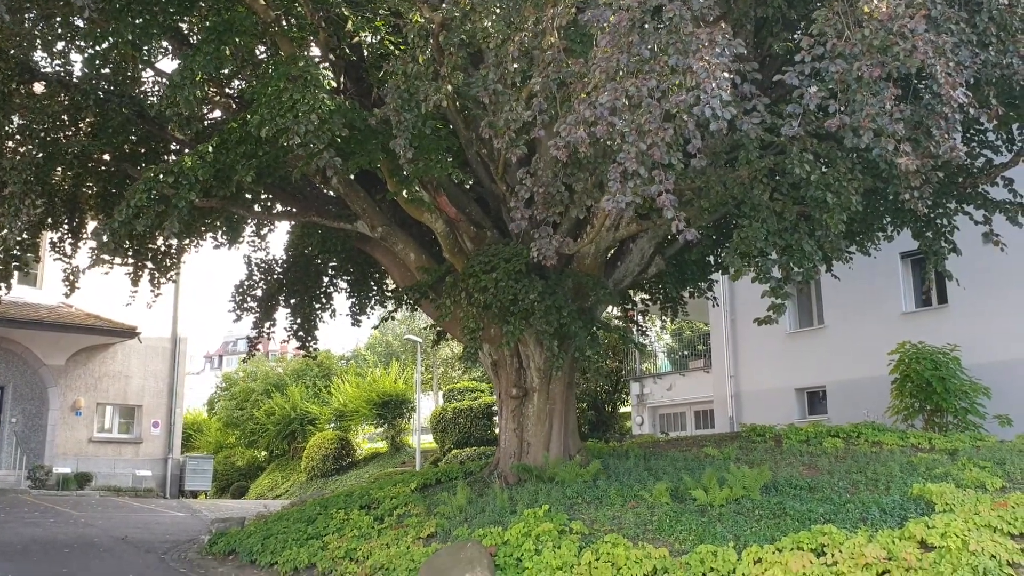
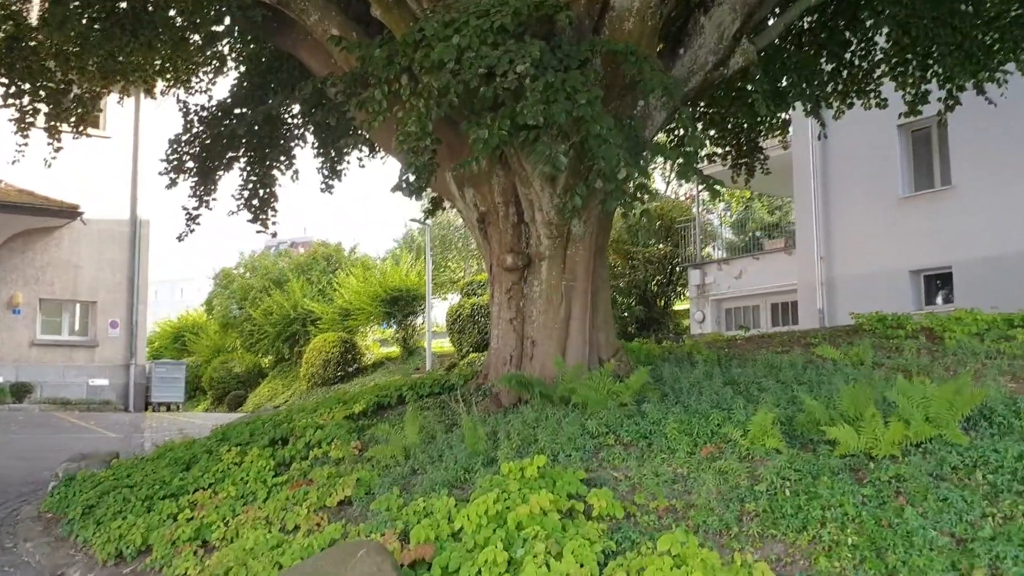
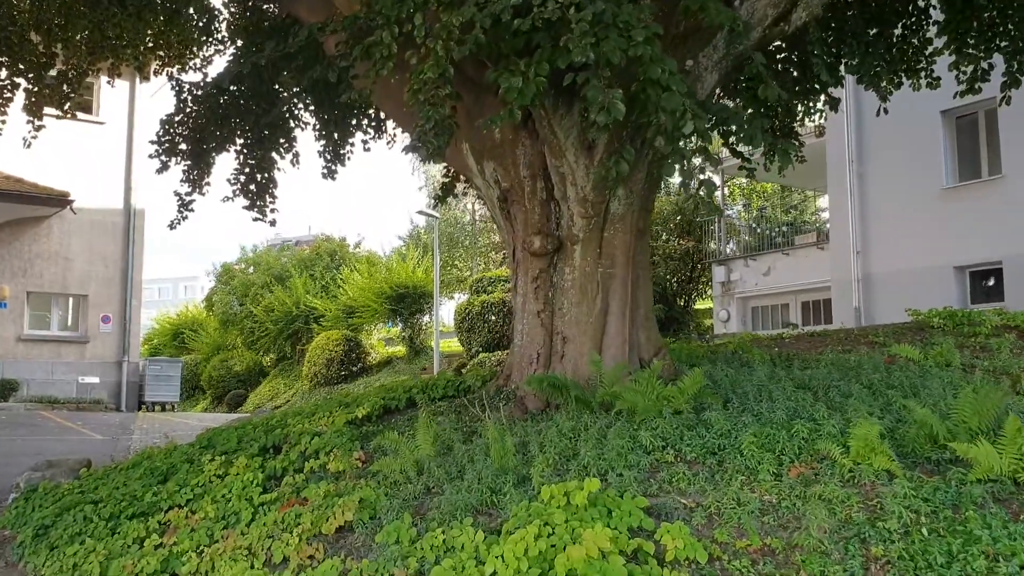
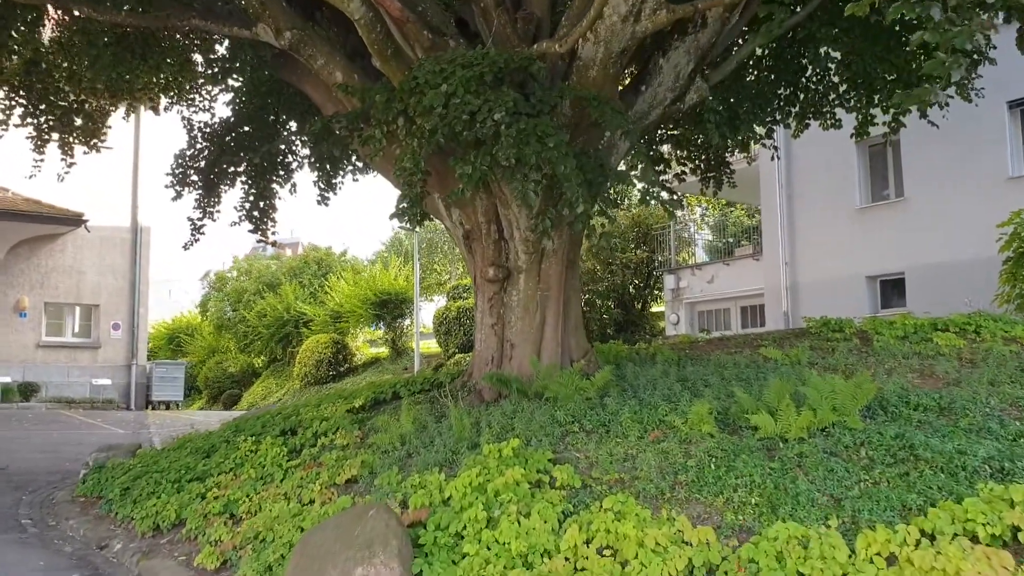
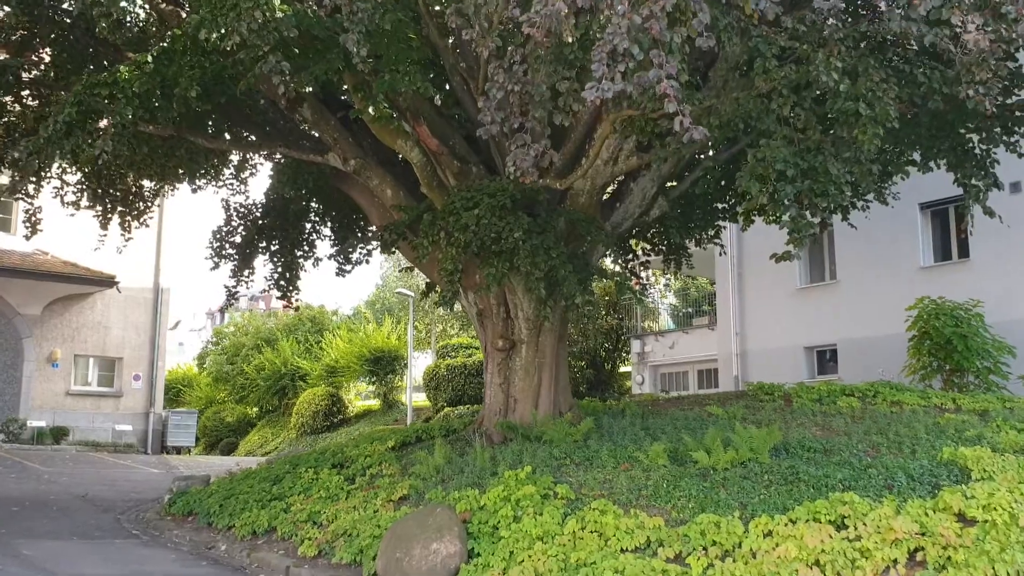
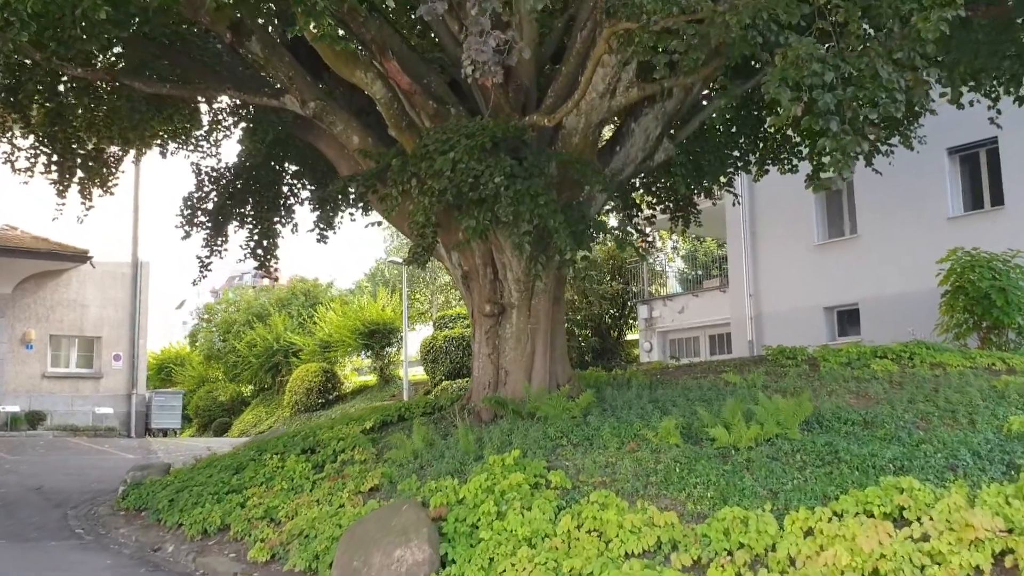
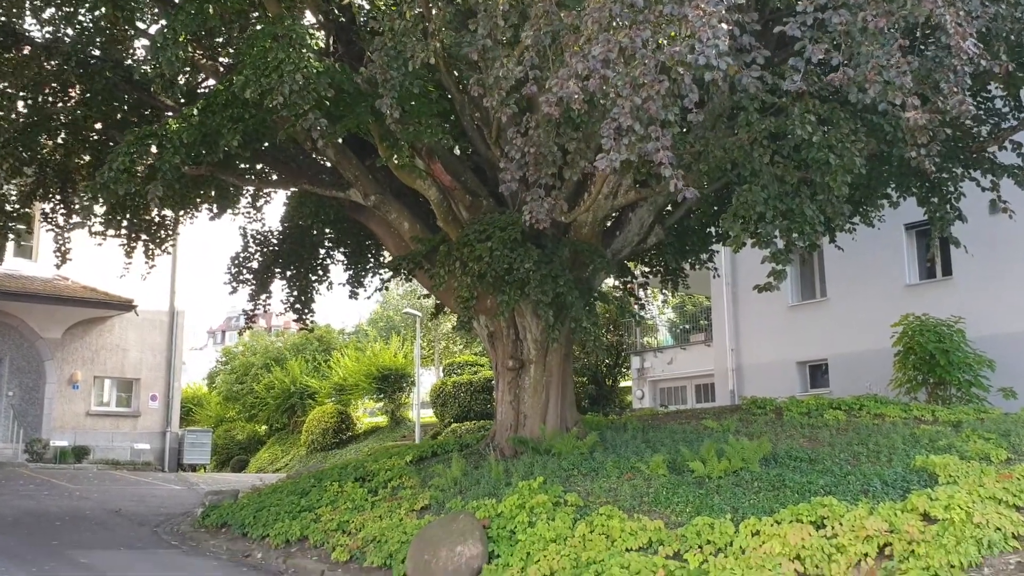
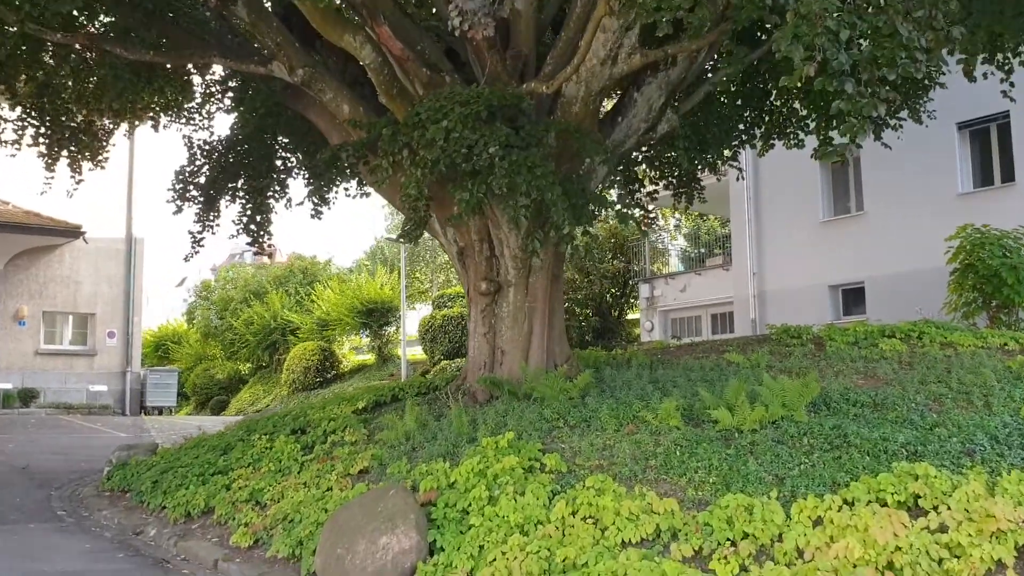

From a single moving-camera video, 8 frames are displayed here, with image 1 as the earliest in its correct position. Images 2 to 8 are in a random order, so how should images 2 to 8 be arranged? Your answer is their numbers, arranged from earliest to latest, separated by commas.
7, 5, 6, 8, 4, 2, 3
